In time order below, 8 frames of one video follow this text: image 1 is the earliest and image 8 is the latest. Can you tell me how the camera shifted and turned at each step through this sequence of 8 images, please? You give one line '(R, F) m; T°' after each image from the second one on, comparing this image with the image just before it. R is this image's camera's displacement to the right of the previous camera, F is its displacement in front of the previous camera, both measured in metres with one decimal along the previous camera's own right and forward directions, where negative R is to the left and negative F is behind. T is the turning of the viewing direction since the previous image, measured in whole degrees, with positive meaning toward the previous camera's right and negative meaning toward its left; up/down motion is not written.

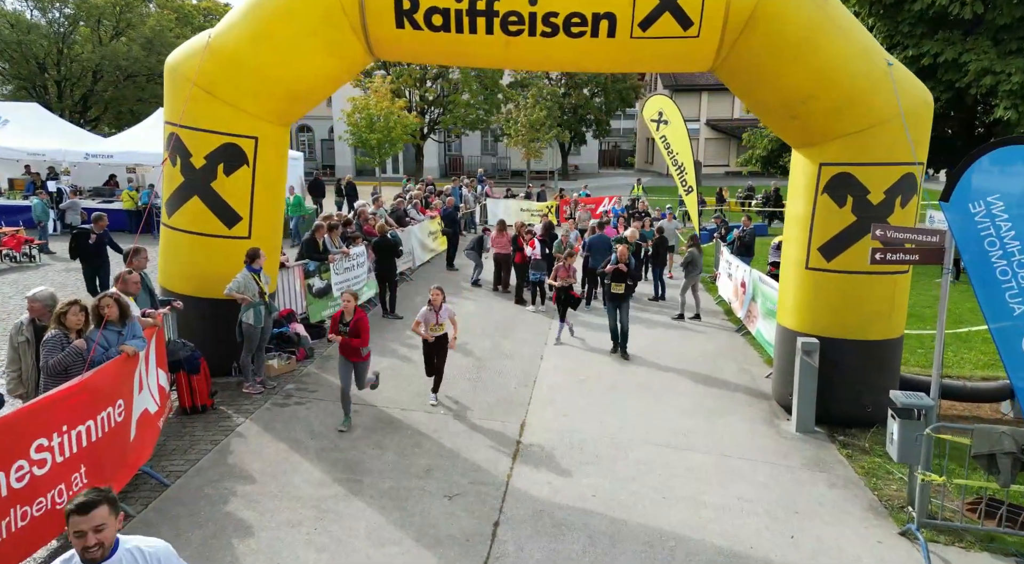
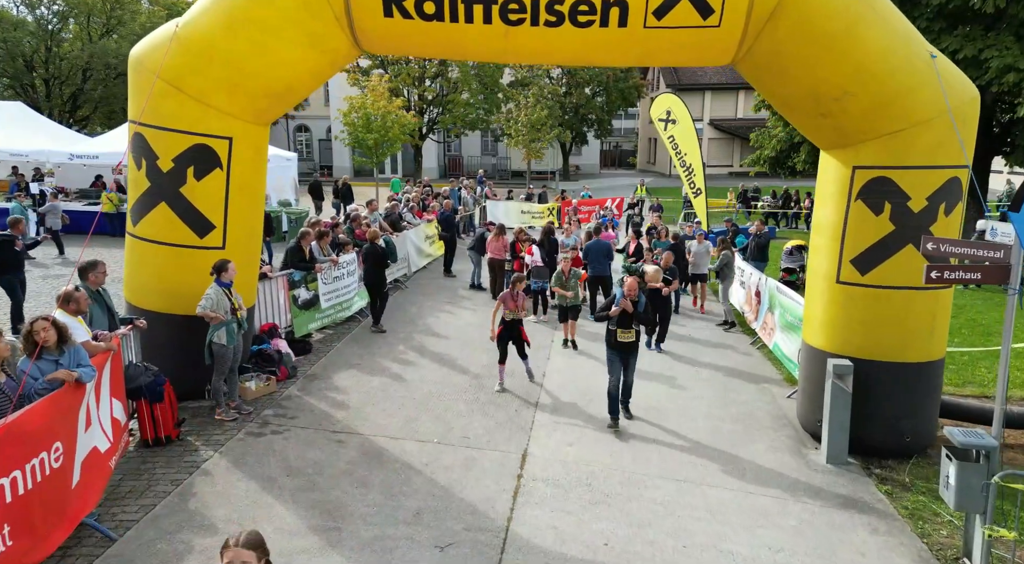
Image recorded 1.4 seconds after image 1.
(0.0, +0.8) m; 0°
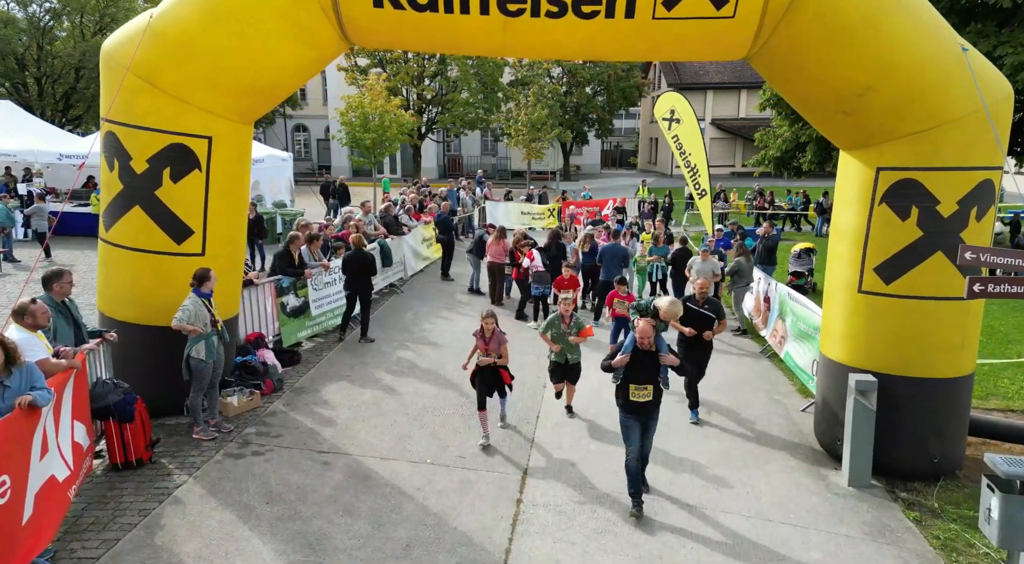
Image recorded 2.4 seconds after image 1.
(0.0, +0.5) m; 0°
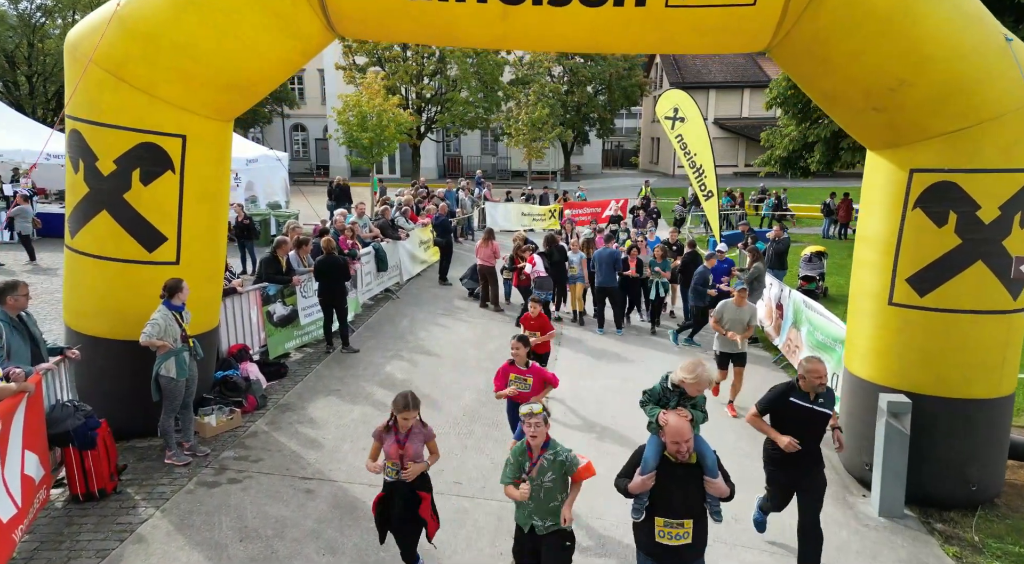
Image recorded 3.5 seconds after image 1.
(0.0, +0.5) m; 0°
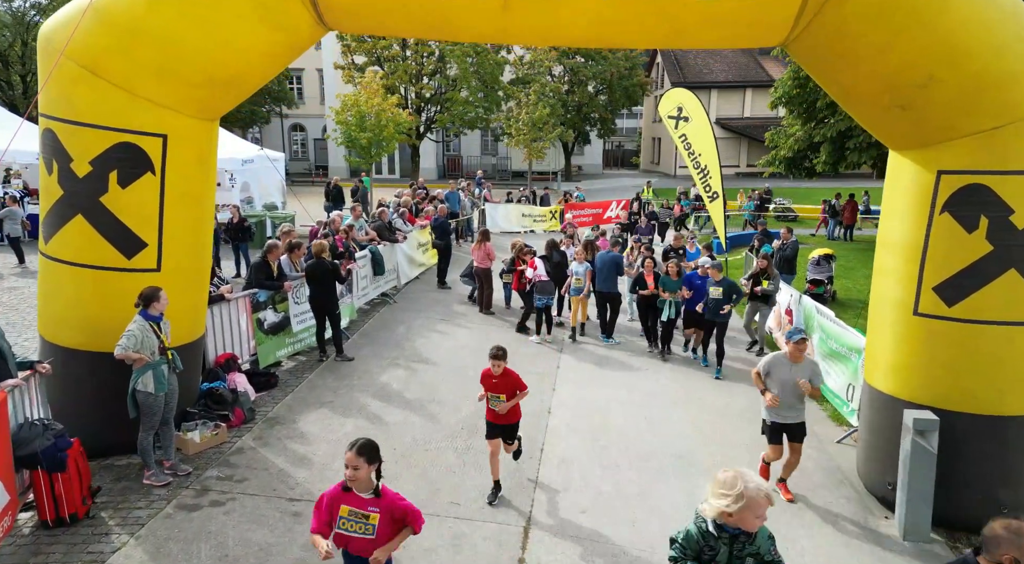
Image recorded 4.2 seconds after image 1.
(0.0, +0.4) m; 0°
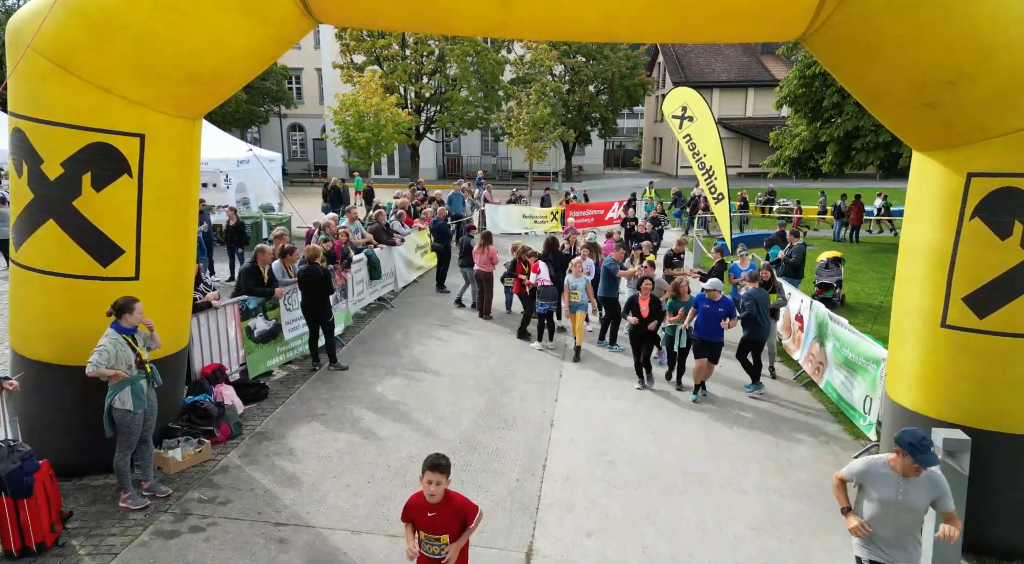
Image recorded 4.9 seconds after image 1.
(0.0, +0.4) m; 0°
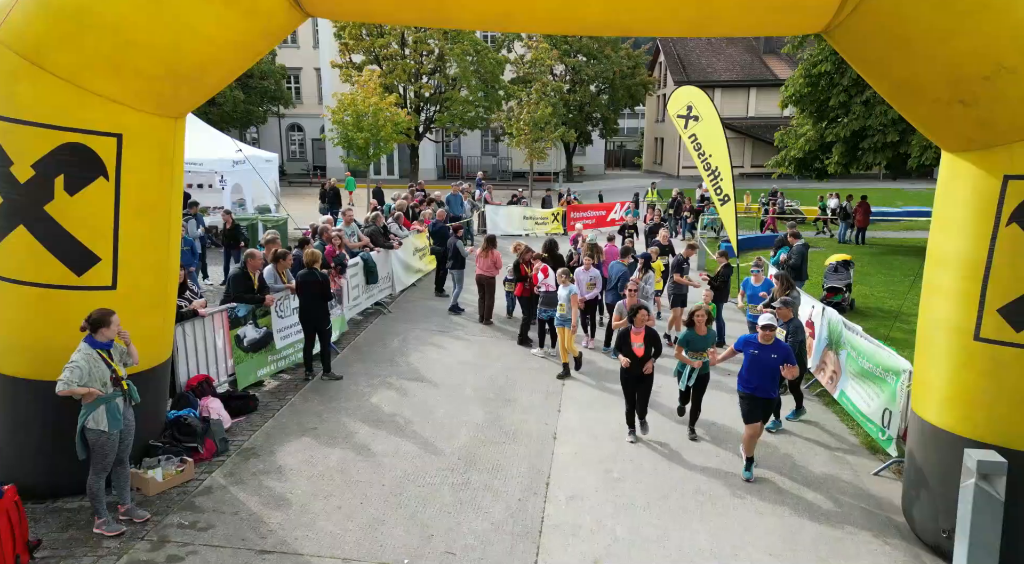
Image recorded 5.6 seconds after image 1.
(0.0, +0.4) m; 0°
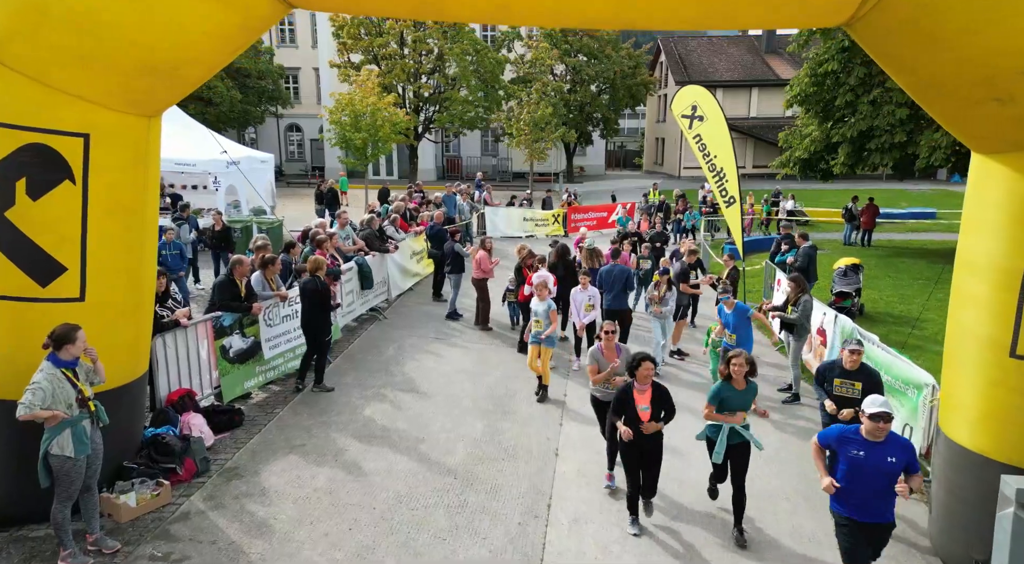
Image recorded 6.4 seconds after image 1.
(0.0, +0.4) m; 0°
